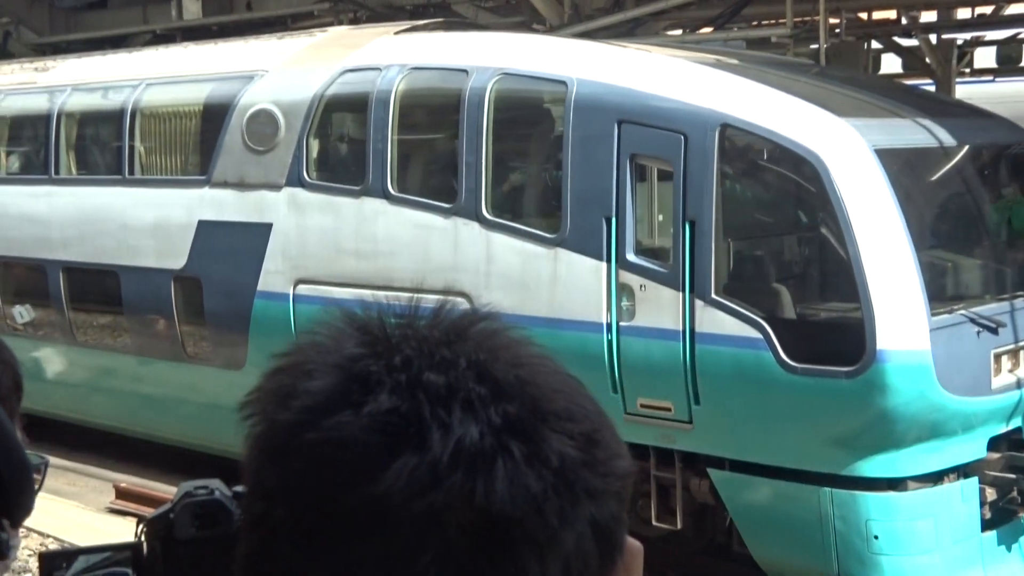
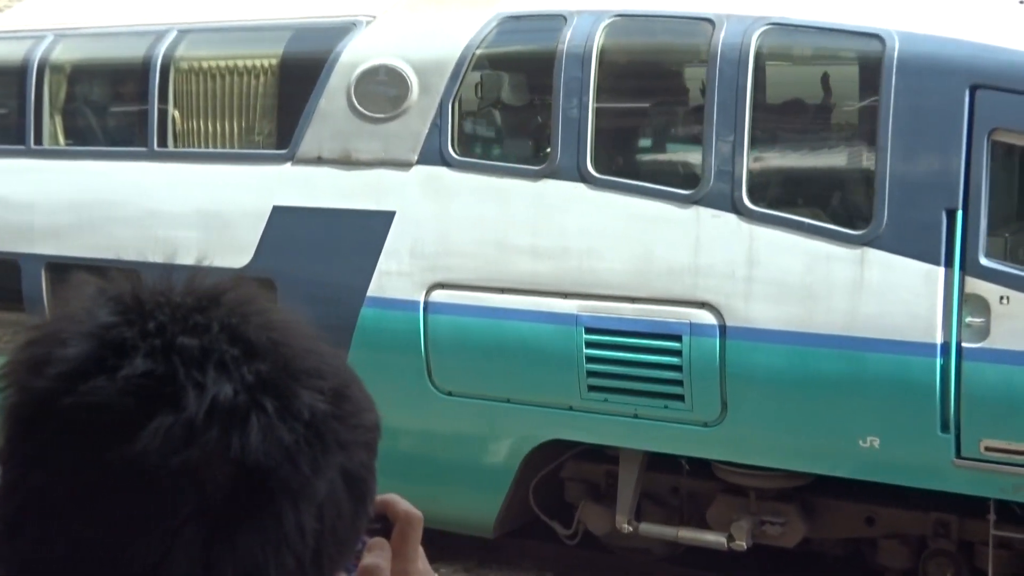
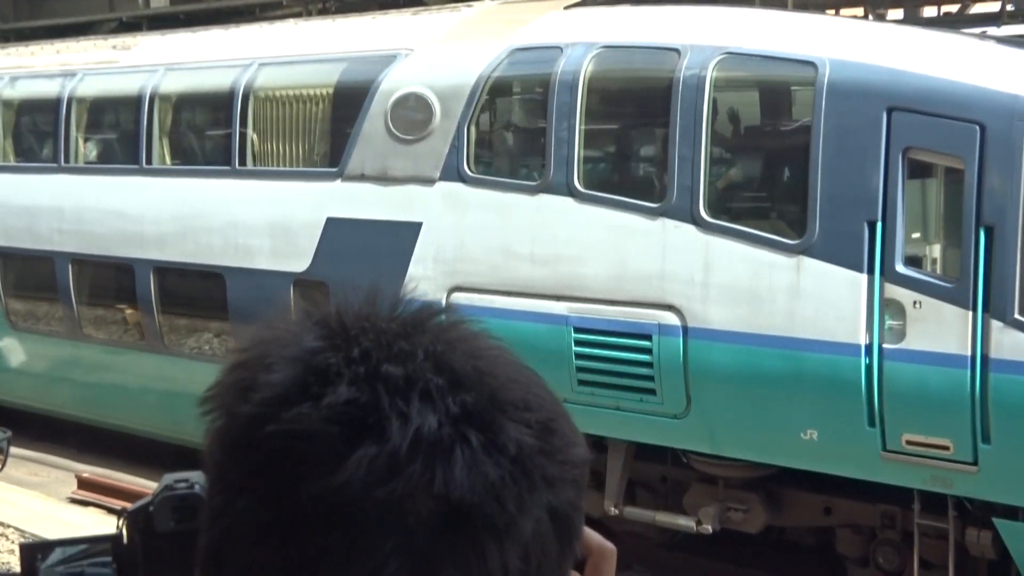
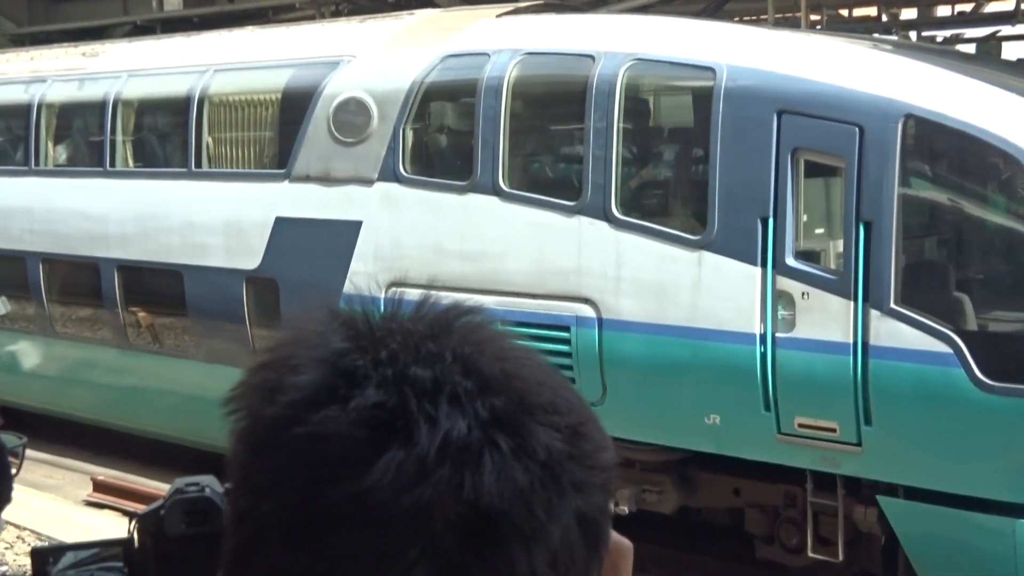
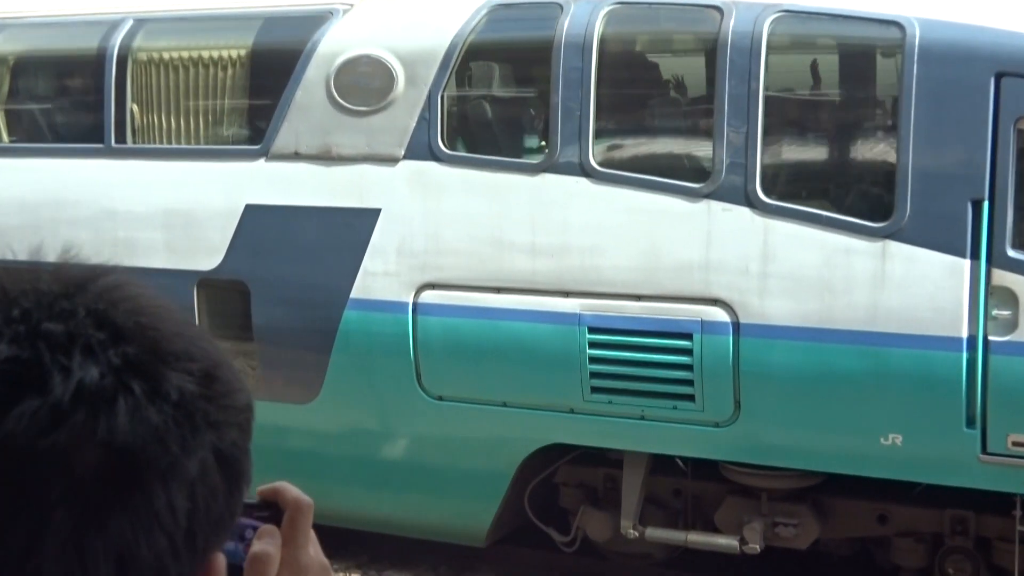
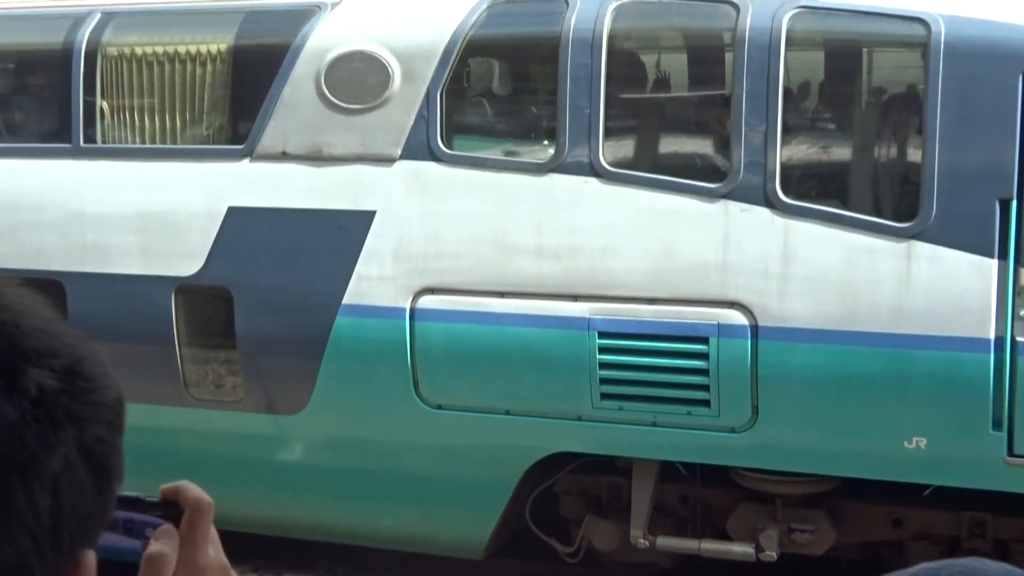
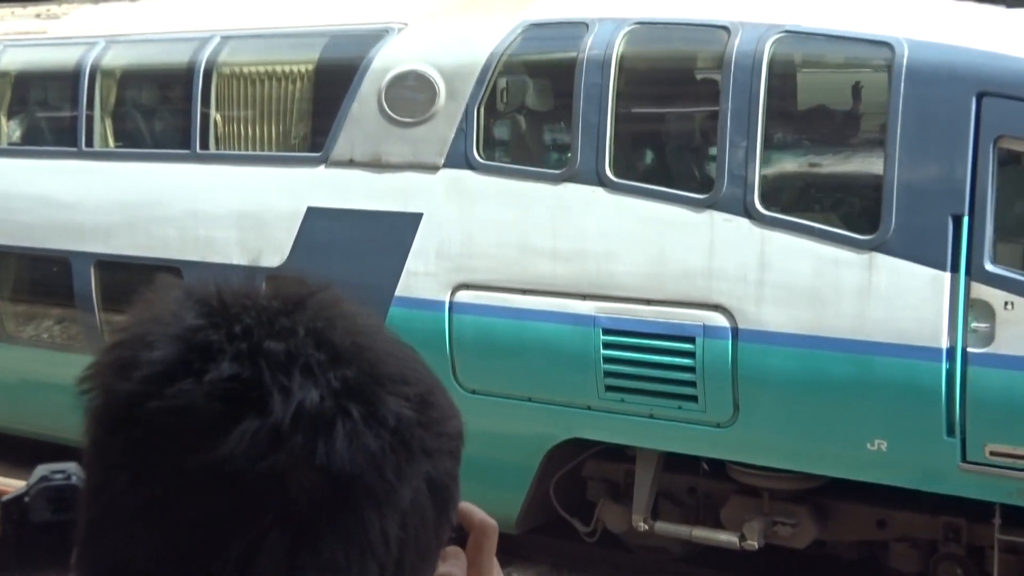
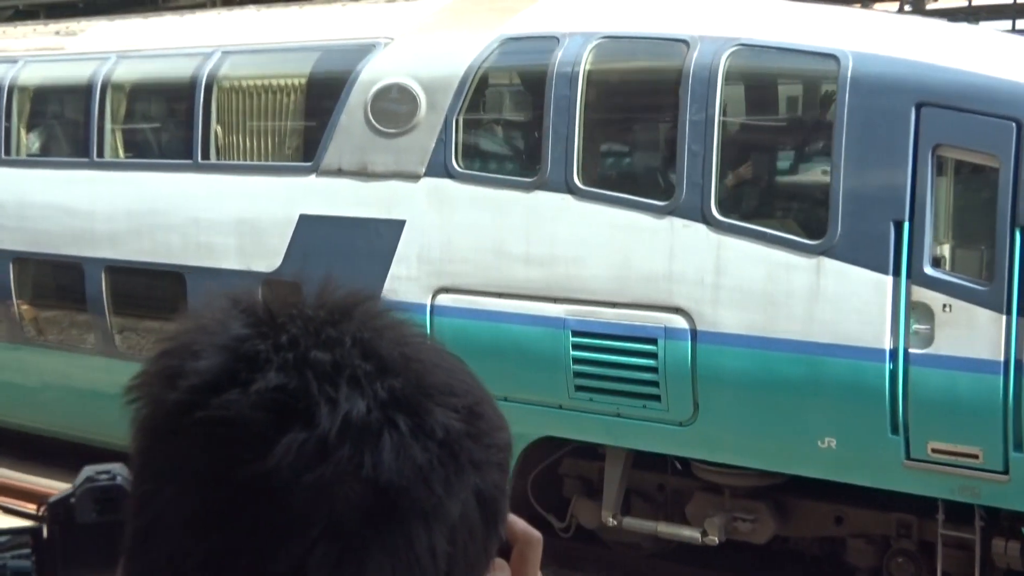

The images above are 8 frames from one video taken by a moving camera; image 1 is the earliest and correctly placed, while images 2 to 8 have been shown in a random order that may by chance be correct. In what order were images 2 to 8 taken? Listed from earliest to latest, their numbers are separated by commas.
4, 3, 8, 7, 2, 5, 6
